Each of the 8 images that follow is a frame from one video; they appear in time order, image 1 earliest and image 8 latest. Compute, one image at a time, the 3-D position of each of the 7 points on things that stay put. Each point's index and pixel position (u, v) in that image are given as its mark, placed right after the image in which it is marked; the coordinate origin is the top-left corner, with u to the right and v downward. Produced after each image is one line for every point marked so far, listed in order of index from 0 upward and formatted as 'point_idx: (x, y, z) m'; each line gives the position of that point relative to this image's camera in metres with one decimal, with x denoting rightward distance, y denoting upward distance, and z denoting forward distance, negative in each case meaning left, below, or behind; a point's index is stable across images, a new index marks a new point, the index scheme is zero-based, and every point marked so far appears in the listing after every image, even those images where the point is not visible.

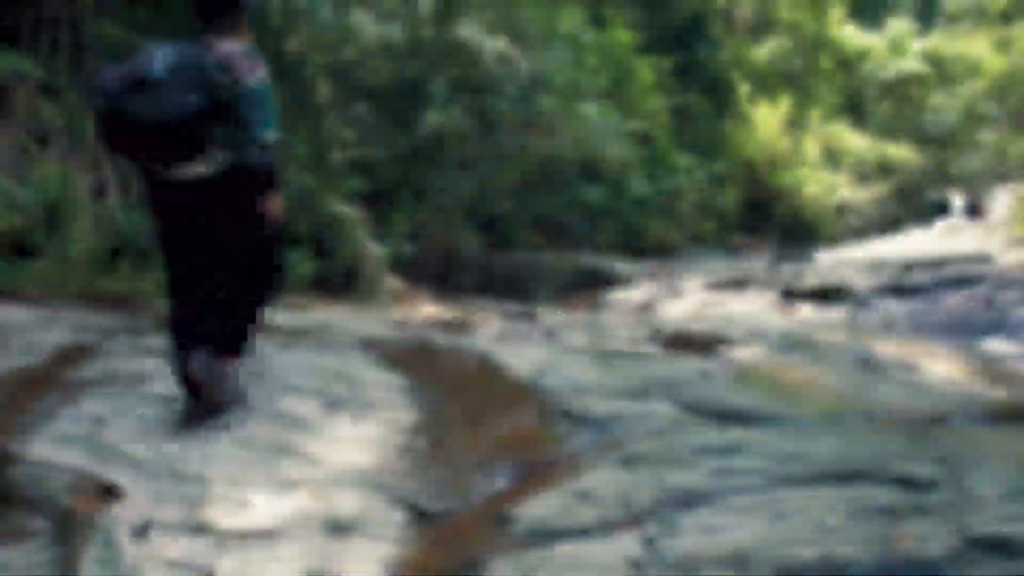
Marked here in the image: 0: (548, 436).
0: (+0.1, -0.4, +1.9) m
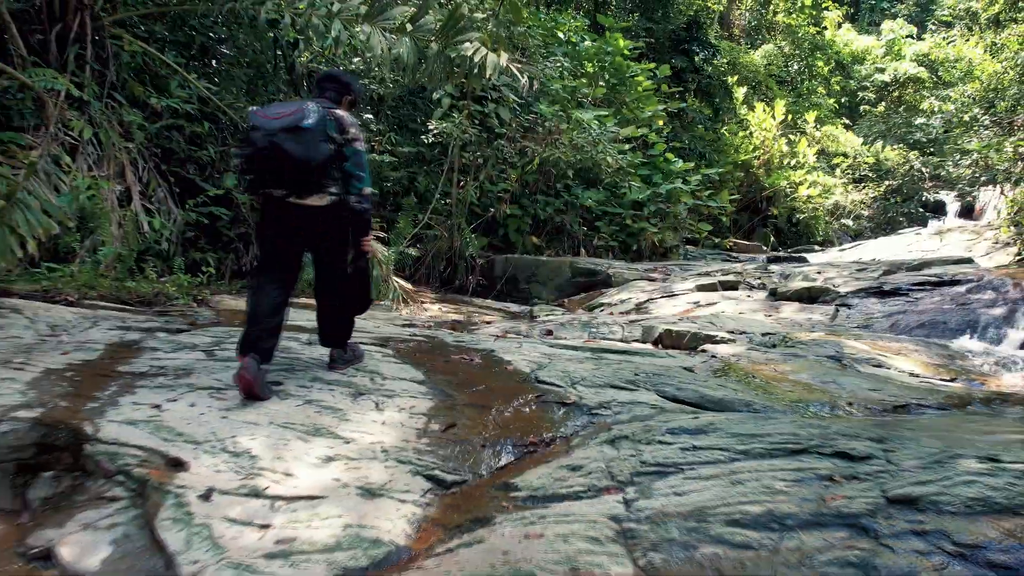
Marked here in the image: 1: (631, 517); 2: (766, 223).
0: (+0.1, -0.4, +2.2) m
1: (+0.3, -0.5, +1.5) m
2: (+5.3, +1.4, +14.4) m
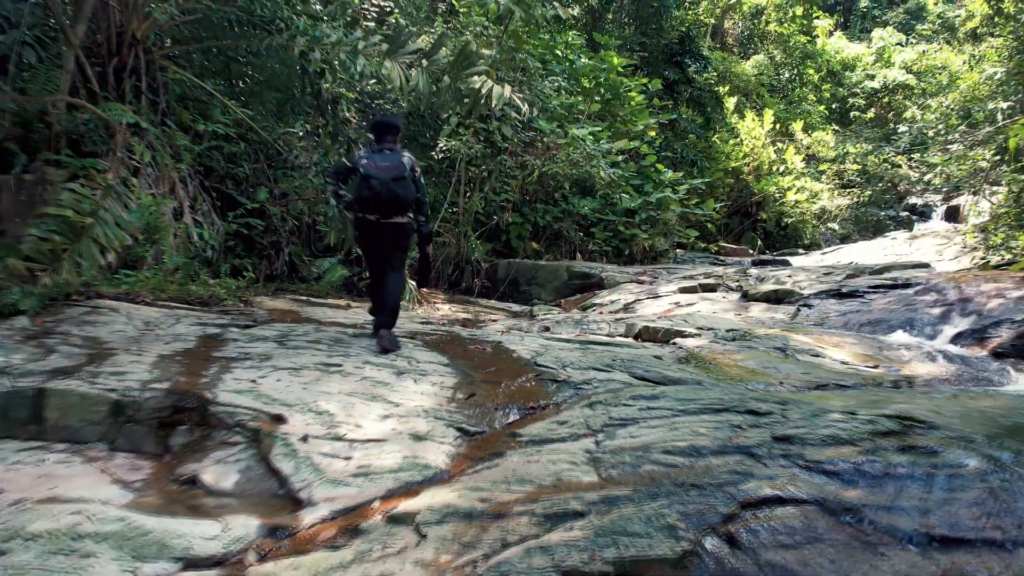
0: (+0.1, -0.4, +2.9) m
1: (+0.3, -0.5, +2.3) m
2: (+5.4, +1.4, +15.1) m
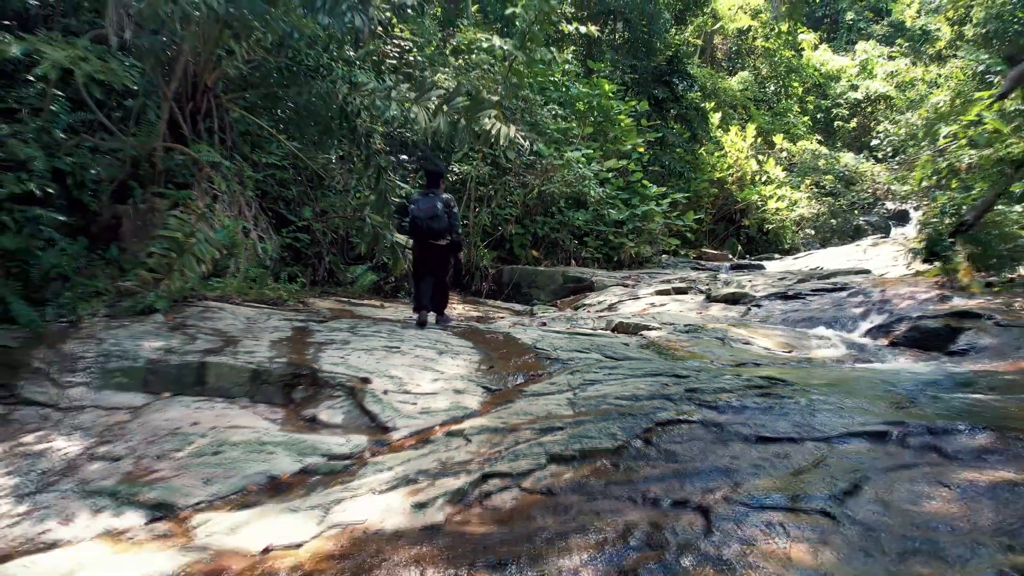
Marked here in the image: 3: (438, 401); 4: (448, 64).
0: (+0.2, -0.5, +4.1) m
1: (+0.3, -0.6, +3.5) m
2: (+5.4, +1.3, +16.3) m
3: (-0.4, -0.6, +3.6) m
4: (-0.8, +2.8, +8.6) m
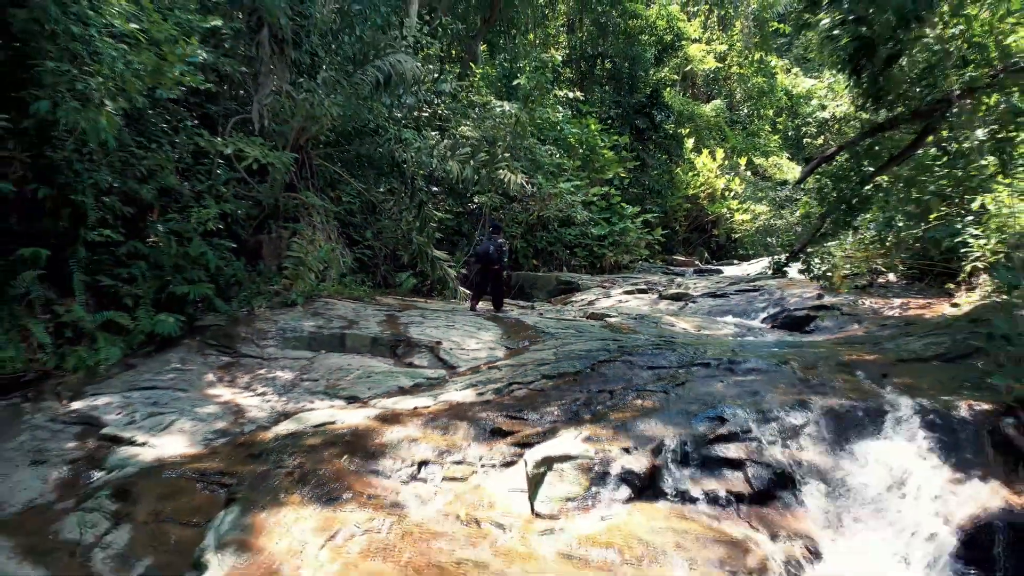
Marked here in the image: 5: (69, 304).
0: (+0.3, -0.5, +7.0) m
1: (+0.4, -0.6, +6.3) m
2: (+5.5, +1.3, +19.1) m
3: (-0.3, -0.6, +6.4) m
4: (-0.7, +2.8, +11.4) m
5: (-4.0, -0.1, +6.2) m
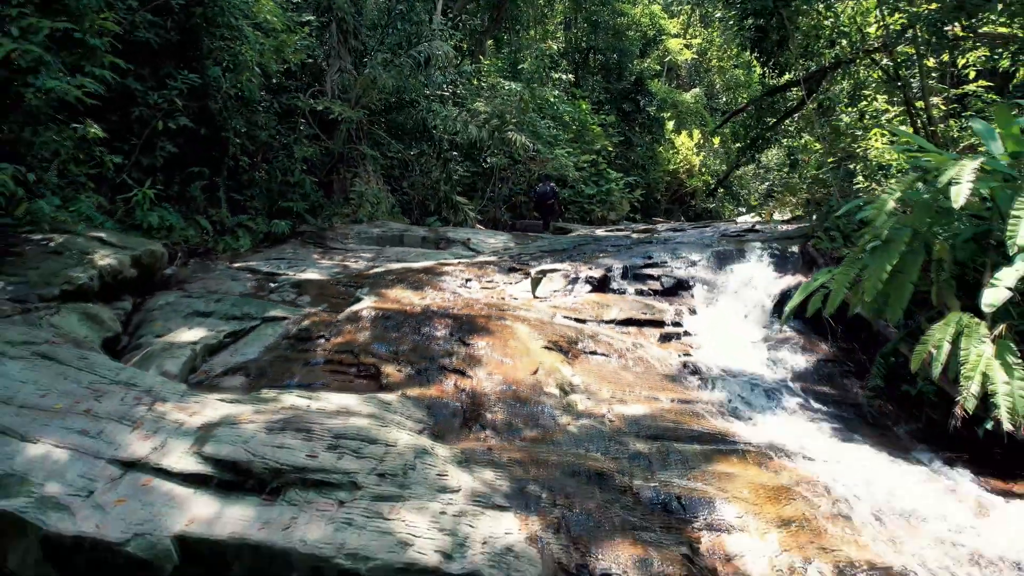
0: (+0.4, +0.7, +9.8) m
1: (+0.5, +0.6, +9.2) m
2: (+5.6, +2.5, +22.0) m
3: (-0.2, +0.6, +9.3) m
4: (-0.6, +4.0, +14.3) m
5: (-3.9, +1.1, +9.1) m
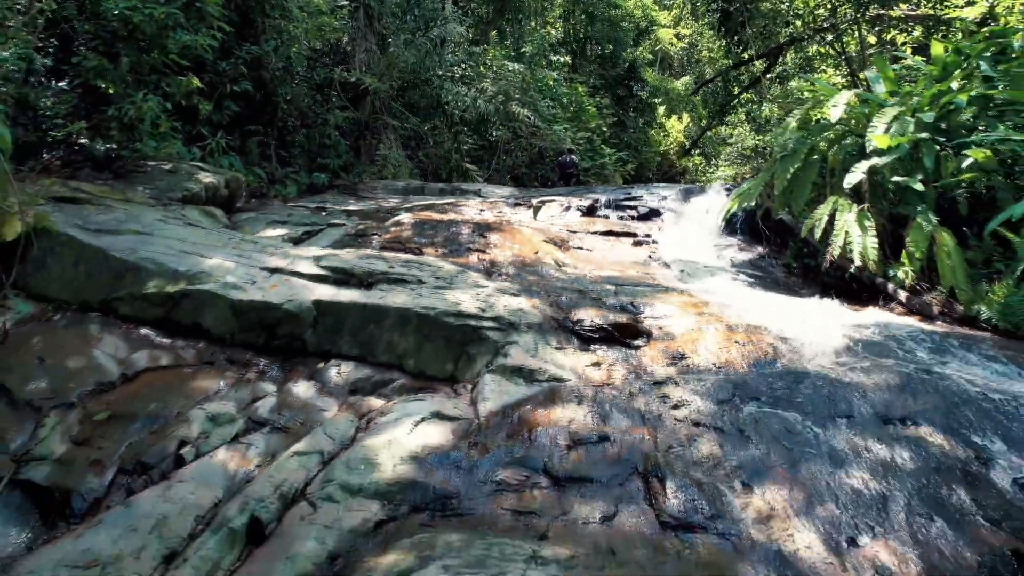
0: (+0.4, +1.6, +11.6) m
1: (+0.6, +1.6, +10.9) m
2: (+5.7, +3.4, +23.7) m
3: (-0.1, +1.5, +11.0) m
4: (-0.6, +5.0, +16.0) m
5: (-3.8, +2.0, +10.8) m
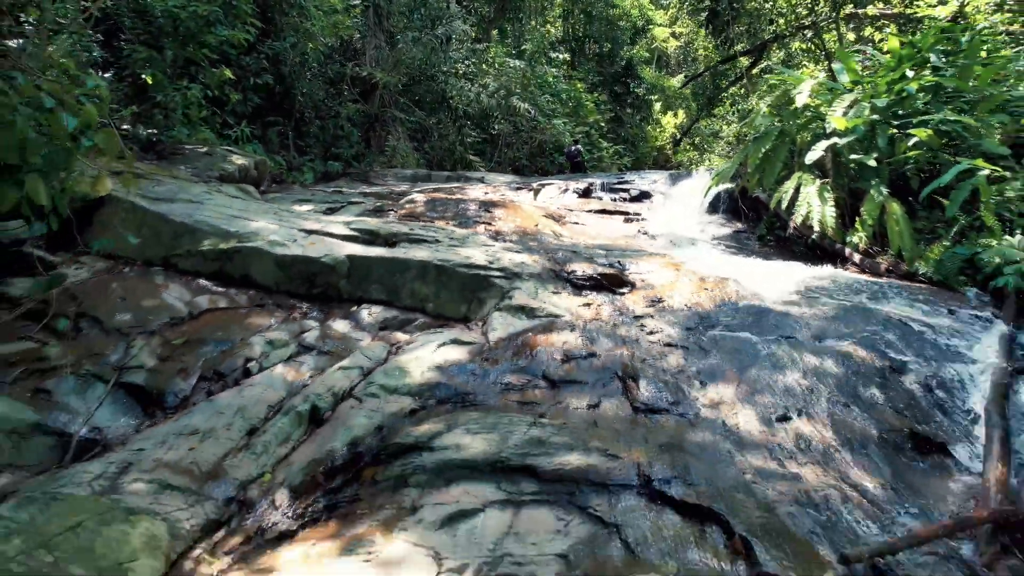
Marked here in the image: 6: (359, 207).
0: (+0.5, +2.0, +12.3) m
1: (+0.6, +1.9, +11.7) m
2: (+5.8, +3.8, +24.5) m
3: (-0.1, +1.9, +11.8) m
4: (-0.5, +5.3, +16.8) m
5: (-3.8, +2.3, +11.6) m
6: (-1.8, +0.9, +8.0) m
